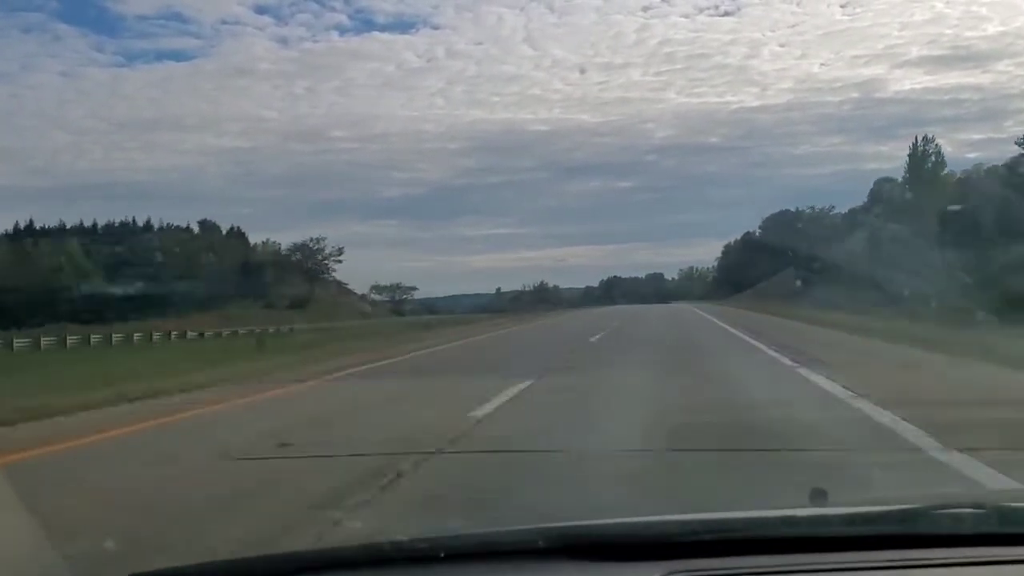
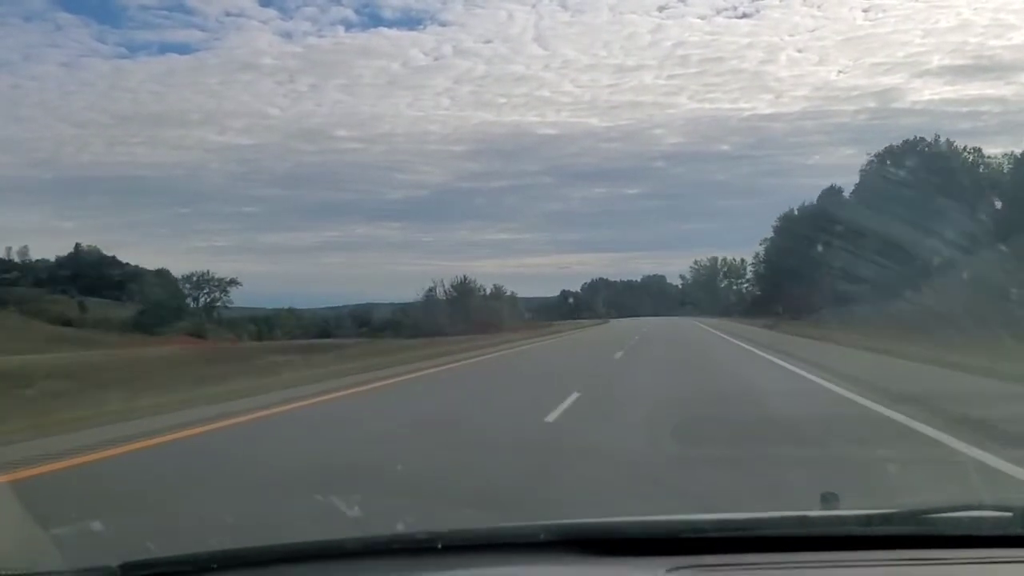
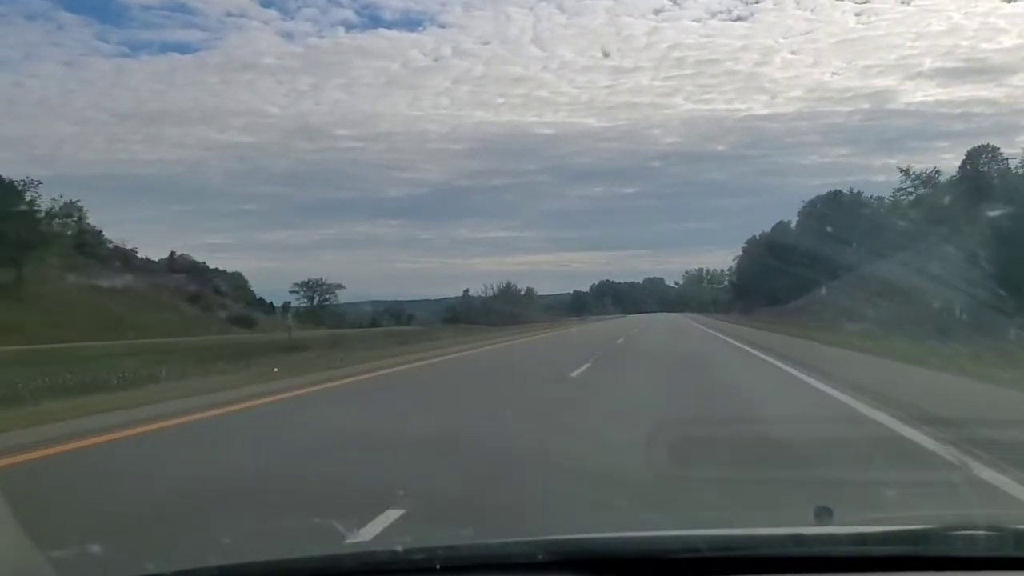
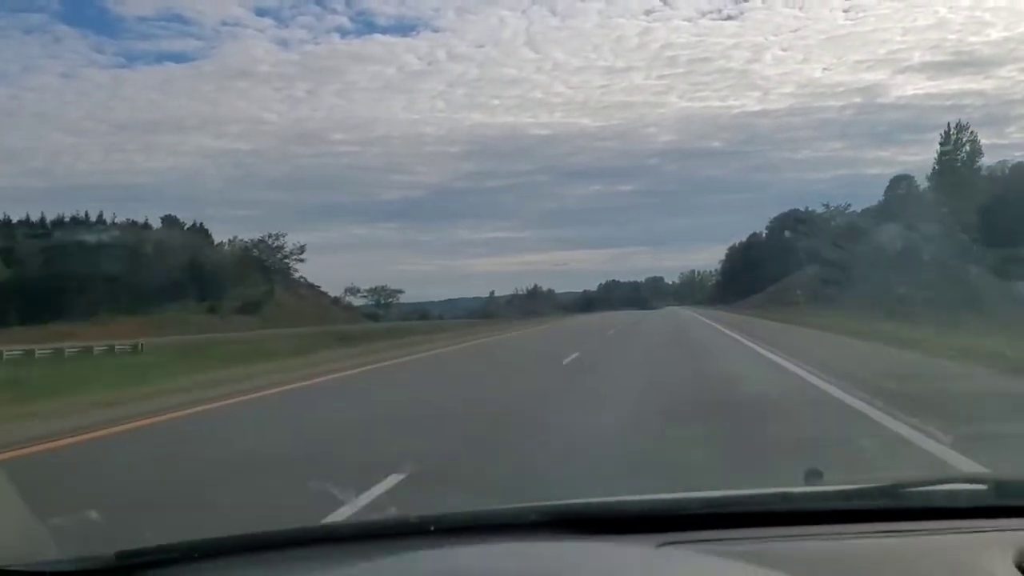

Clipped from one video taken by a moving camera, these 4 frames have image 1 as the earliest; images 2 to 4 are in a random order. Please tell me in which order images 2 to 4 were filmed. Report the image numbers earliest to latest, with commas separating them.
4, 3, 2
